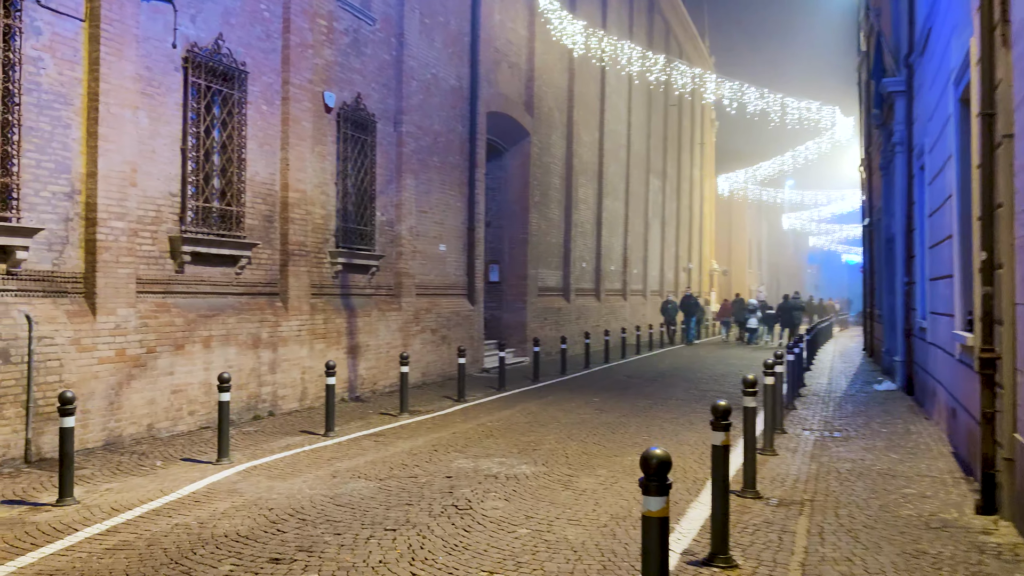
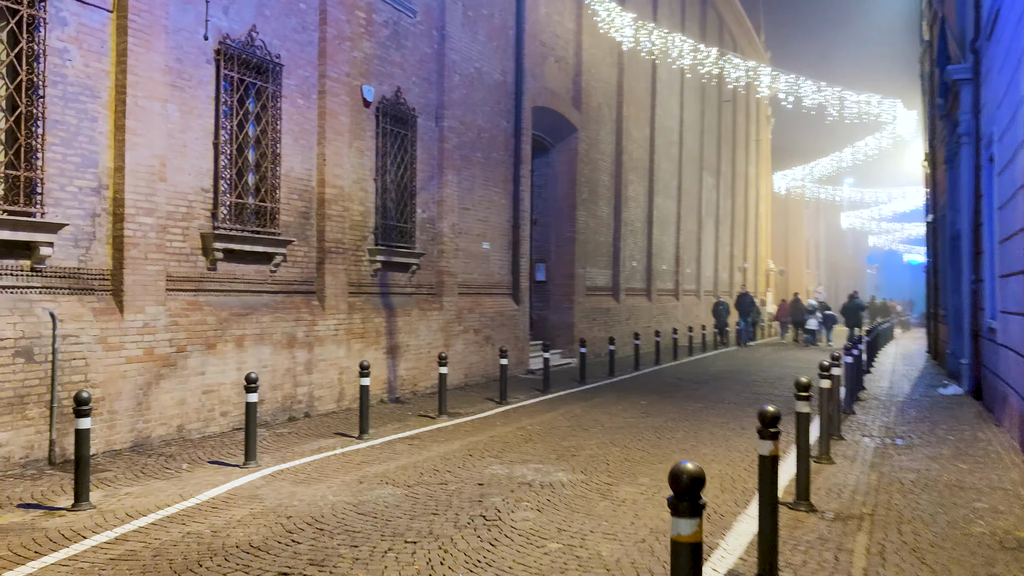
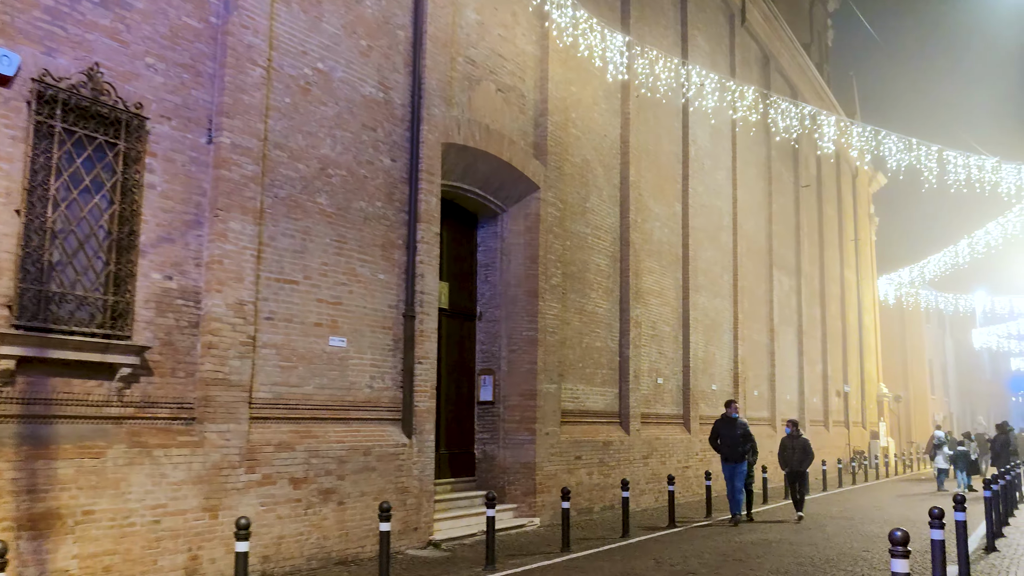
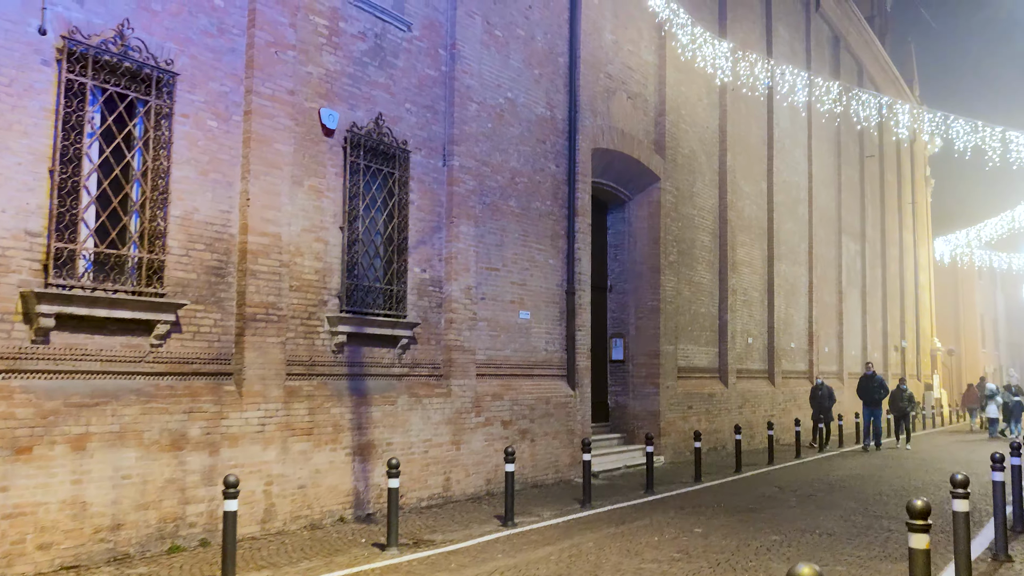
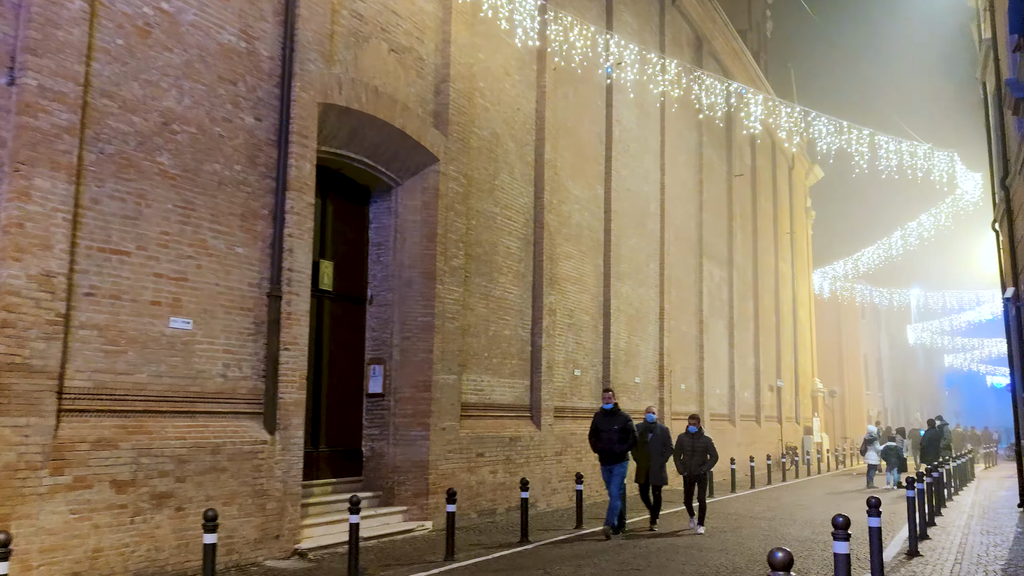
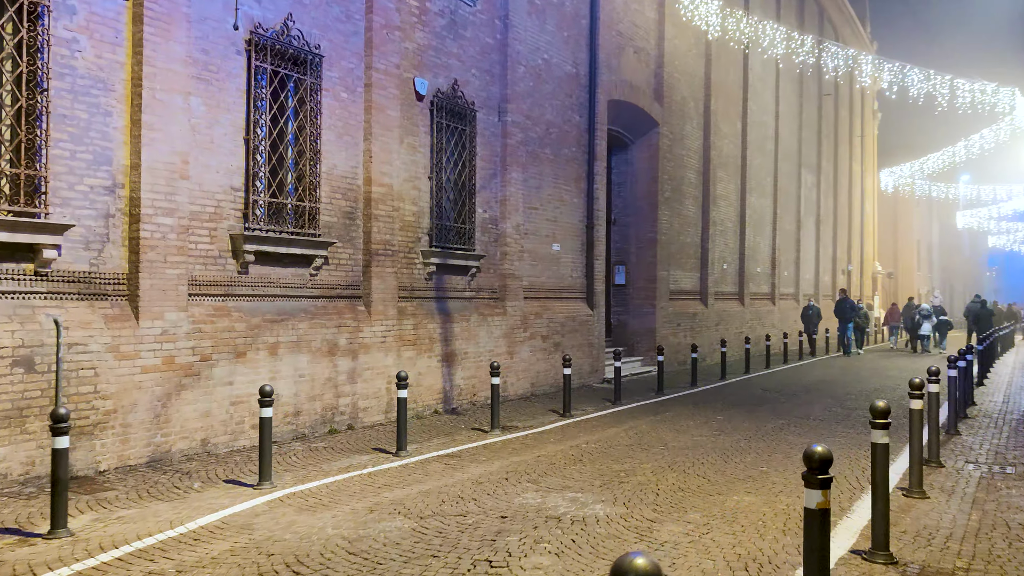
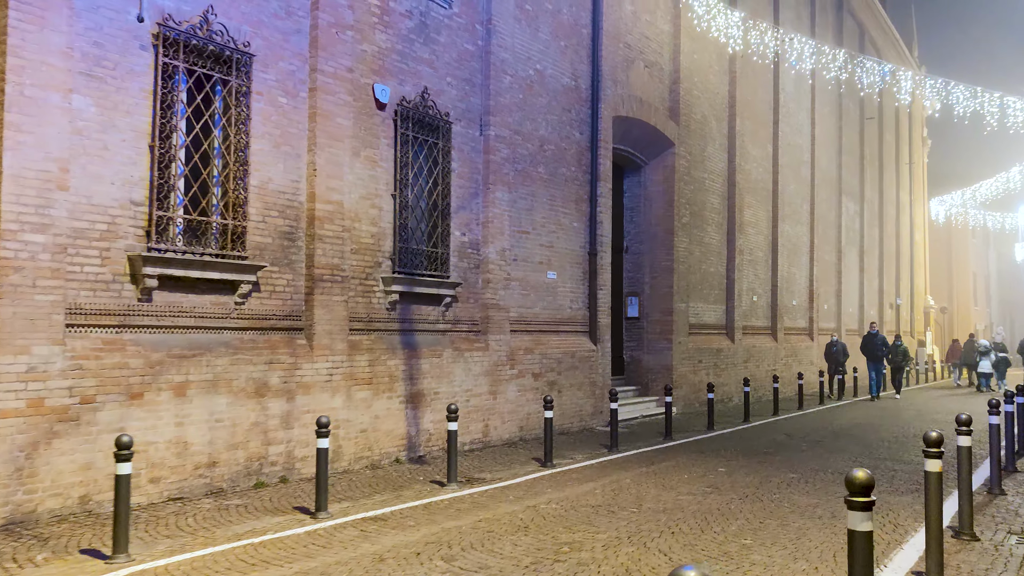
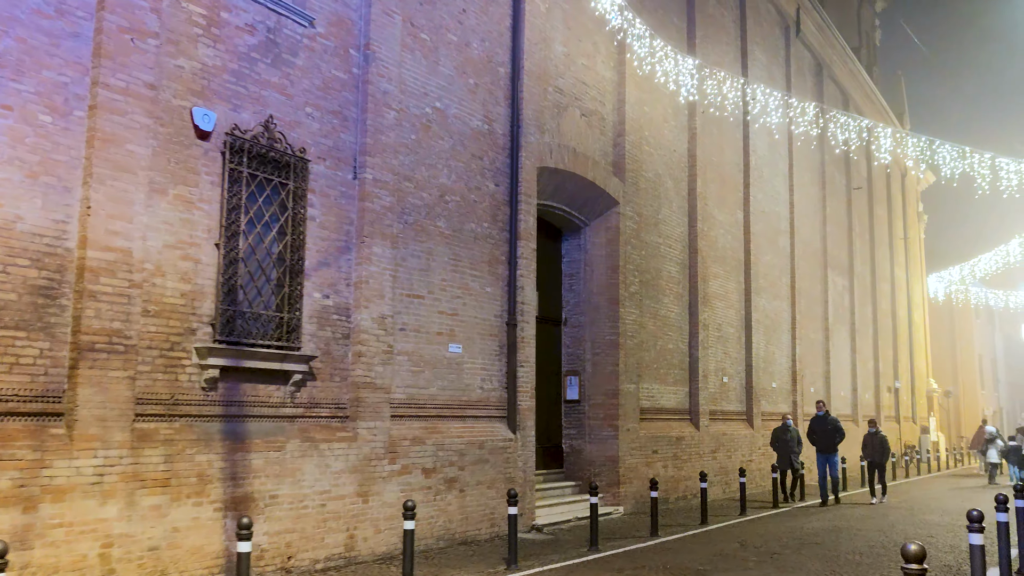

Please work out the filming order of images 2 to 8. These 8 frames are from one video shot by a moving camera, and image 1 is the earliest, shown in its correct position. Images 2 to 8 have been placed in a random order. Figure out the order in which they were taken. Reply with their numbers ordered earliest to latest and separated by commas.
2, 6, 7, 4, 8, 3, 5
